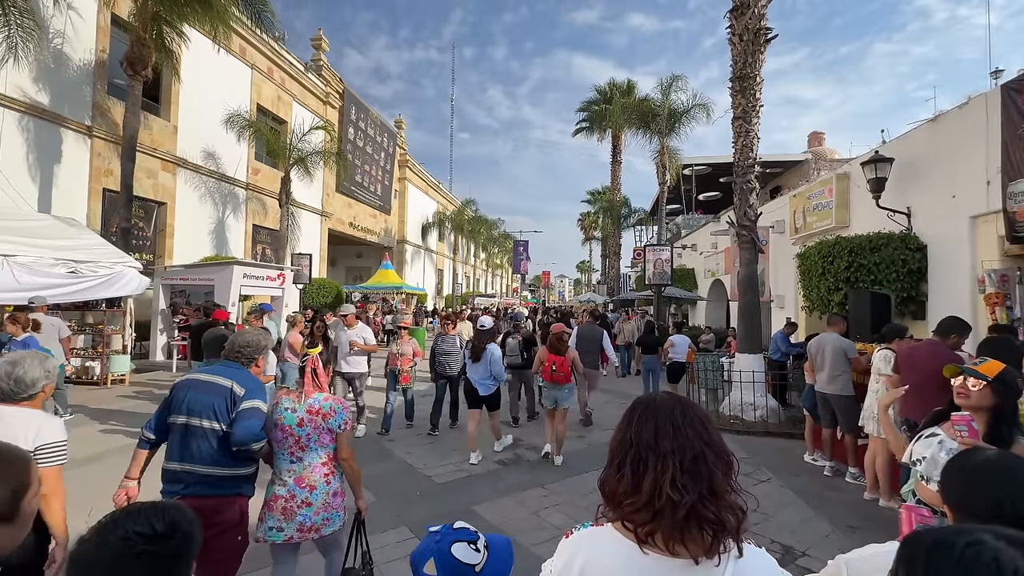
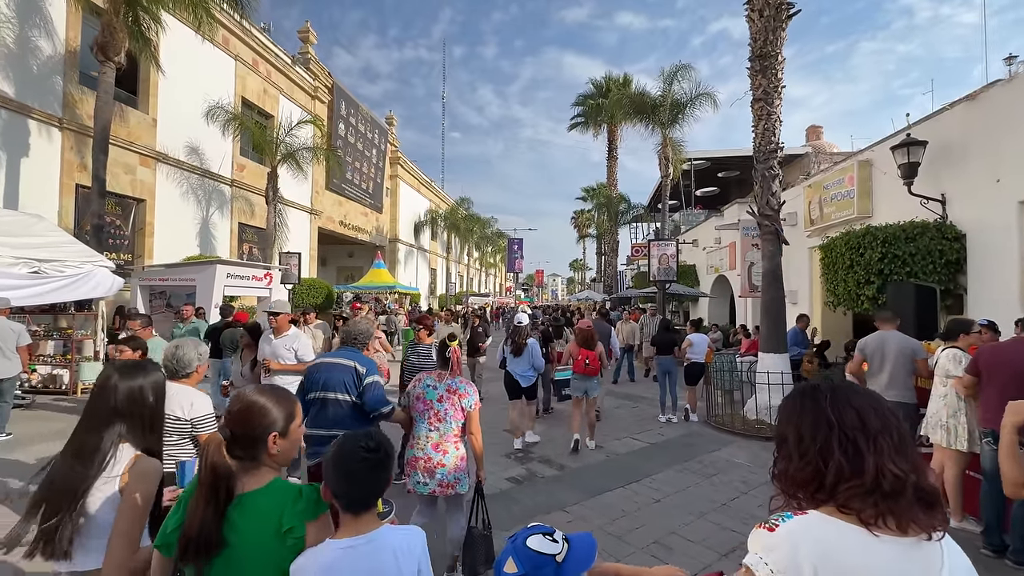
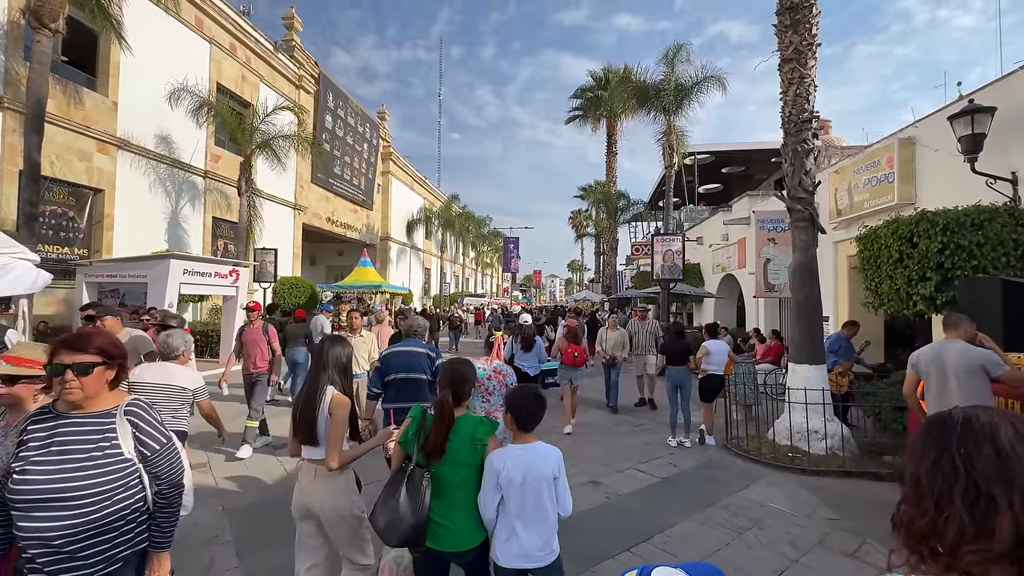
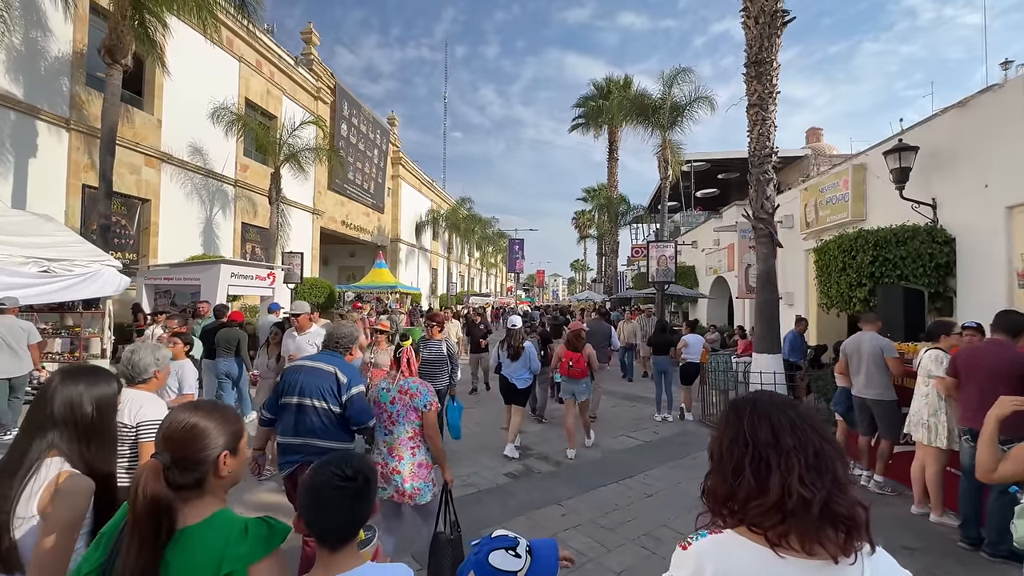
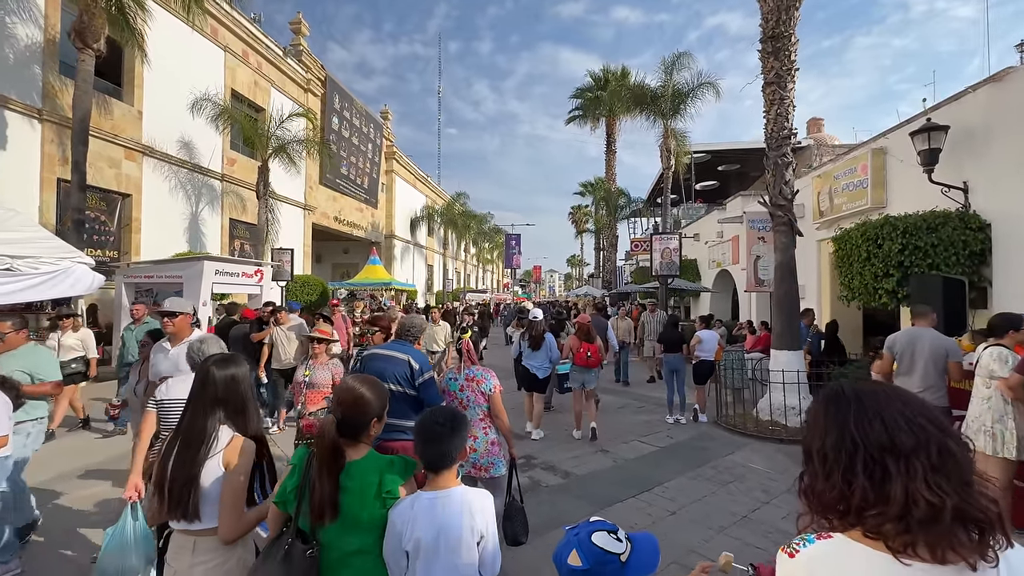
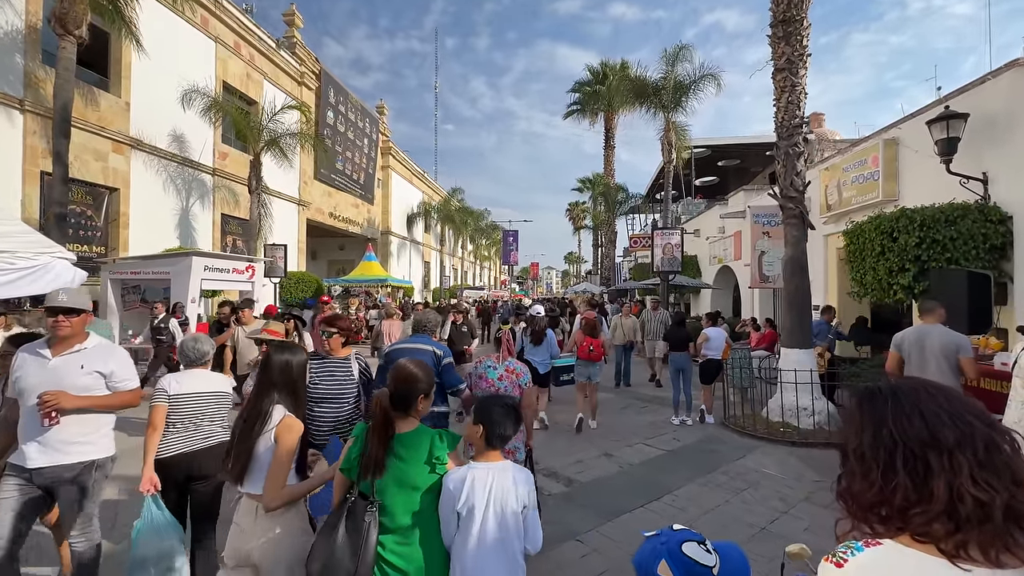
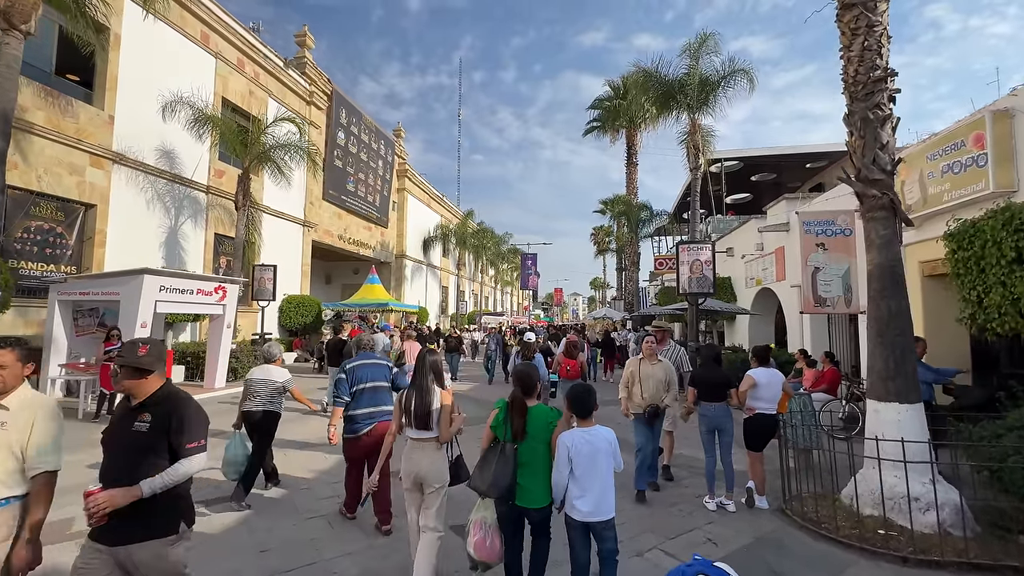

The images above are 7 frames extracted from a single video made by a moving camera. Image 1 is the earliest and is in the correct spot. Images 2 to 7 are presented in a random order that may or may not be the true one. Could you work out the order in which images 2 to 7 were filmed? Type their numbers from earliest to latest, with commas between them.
4, 2, 5, 6, 3, 7
